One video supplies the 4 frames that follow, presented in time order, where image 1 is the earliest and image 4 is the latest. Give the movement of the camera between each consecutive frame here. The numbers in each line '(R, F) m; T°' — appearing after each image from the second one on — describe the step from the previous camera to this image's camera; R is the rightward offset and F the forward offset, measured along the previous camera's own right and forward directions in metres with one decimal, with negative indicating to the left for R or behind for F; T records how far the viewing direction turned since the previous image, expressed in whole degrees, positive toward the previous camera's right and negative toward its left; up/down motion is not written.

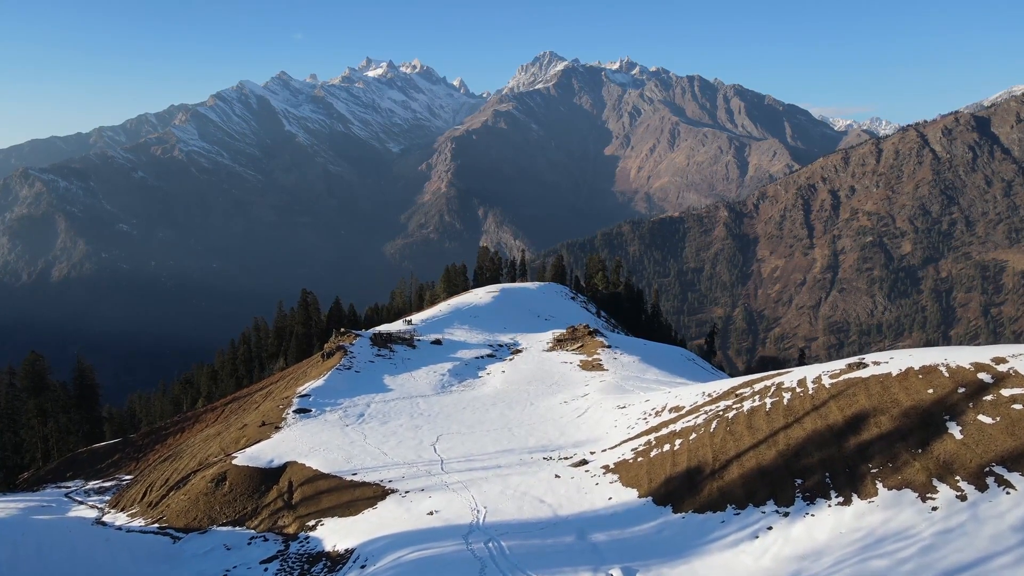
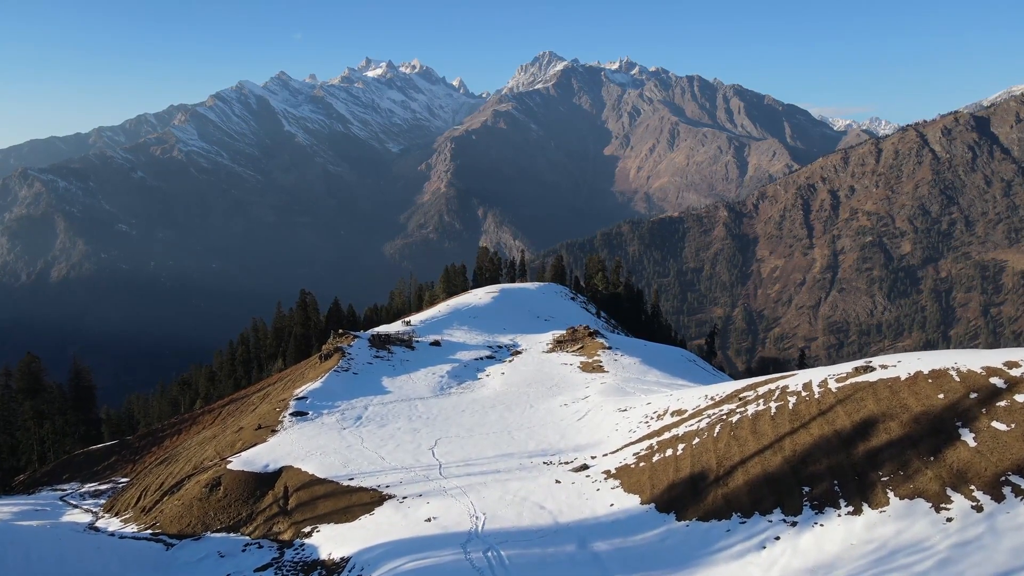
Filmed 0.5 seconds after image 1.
(0.0, +0.6) m; 0°
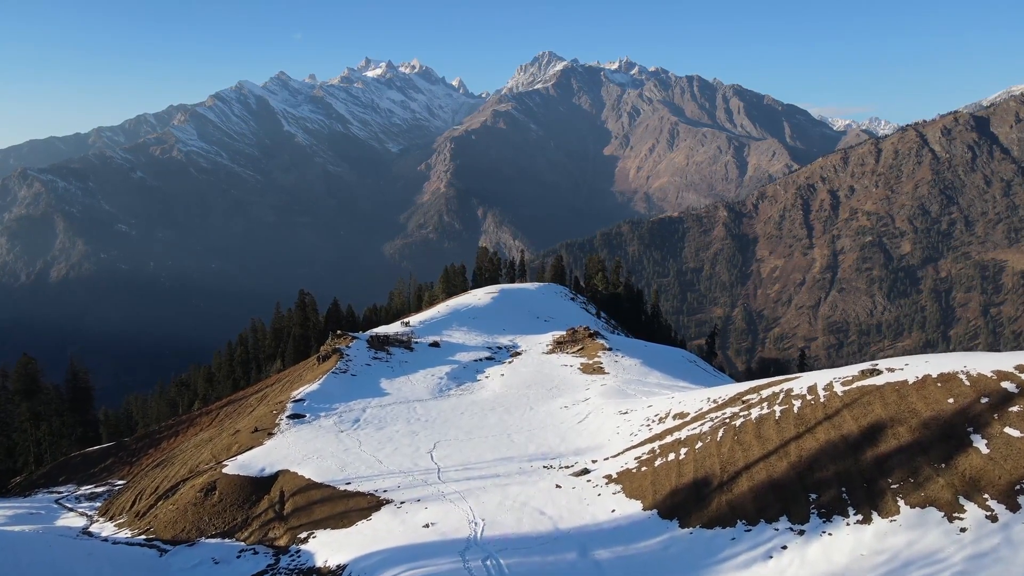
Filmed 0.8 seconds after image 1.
(0.0, +0.5) m; 0°
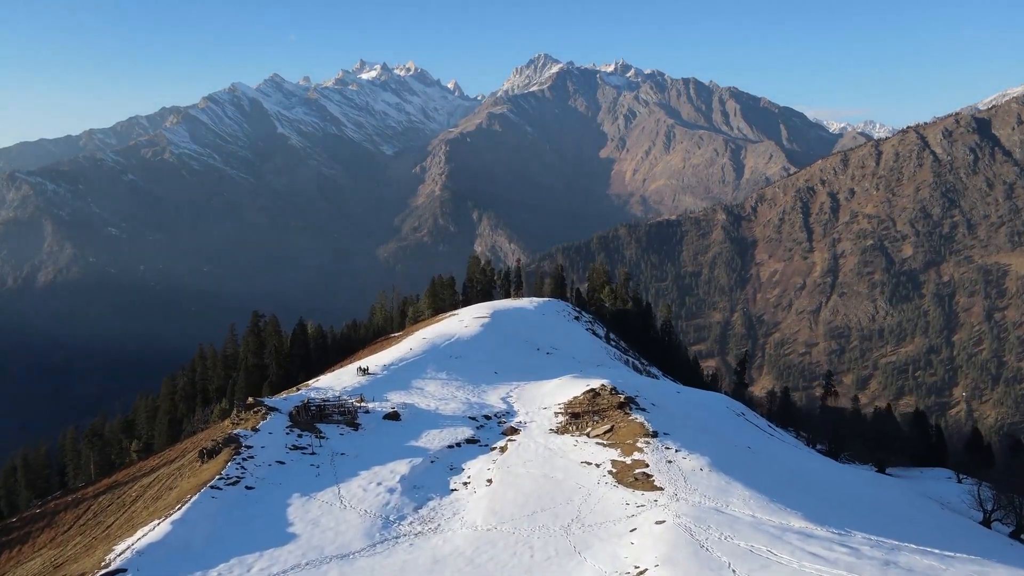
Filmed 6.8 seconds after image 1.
(+0.2, +21.3) m; 0°
